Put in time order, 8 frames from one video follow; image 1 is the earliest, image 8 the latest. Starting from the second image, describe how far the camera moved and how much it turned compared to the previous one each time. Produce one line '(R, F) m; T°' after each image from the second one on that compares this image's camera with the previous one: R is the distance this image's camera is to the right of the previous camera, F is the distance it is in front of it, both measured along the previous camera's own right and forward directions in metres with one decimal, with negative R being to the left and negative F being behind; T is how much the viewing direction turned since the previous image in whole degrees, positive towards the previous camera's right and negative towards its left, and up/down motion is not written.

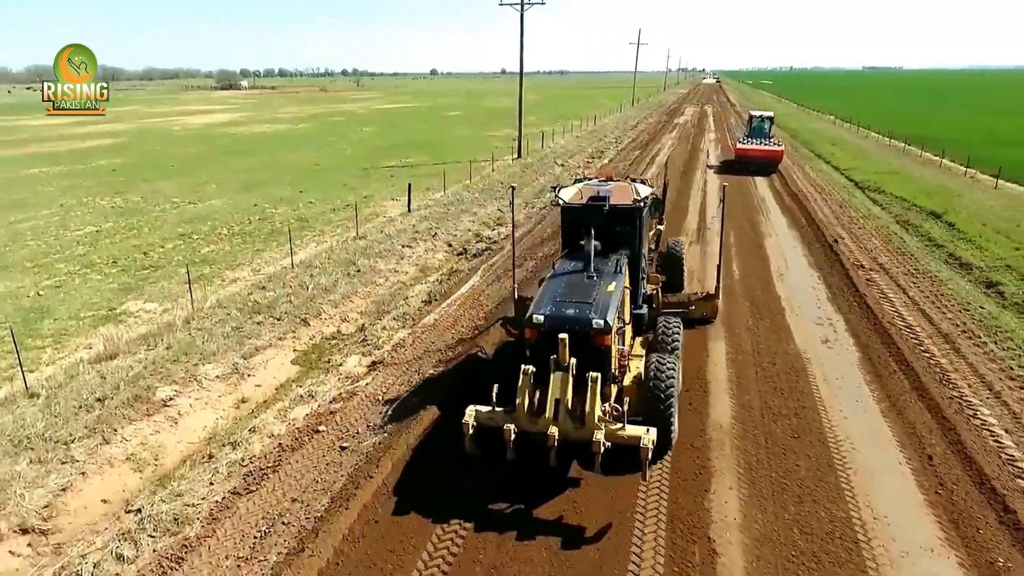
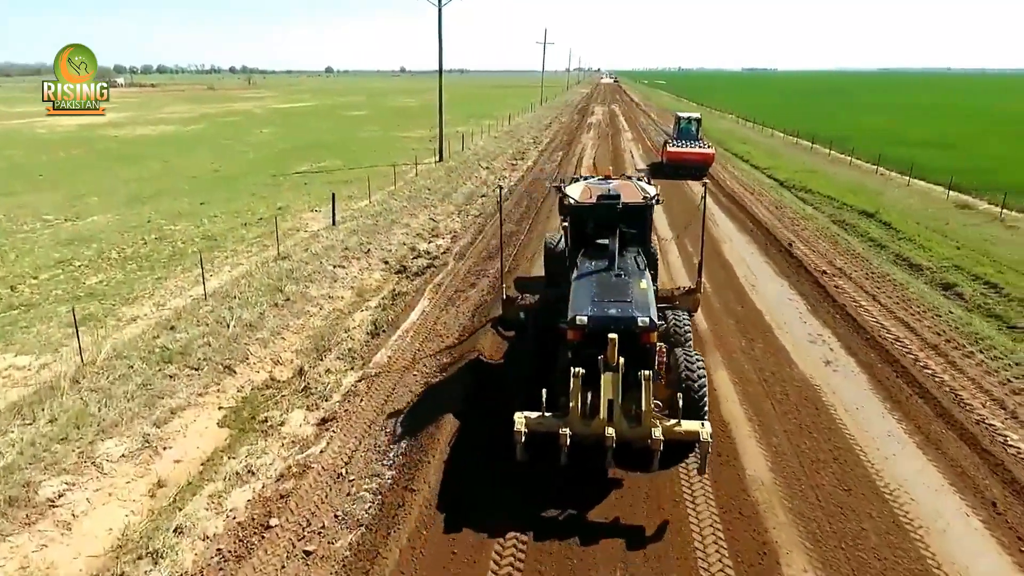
(-1.0, +1.6) m; +8°
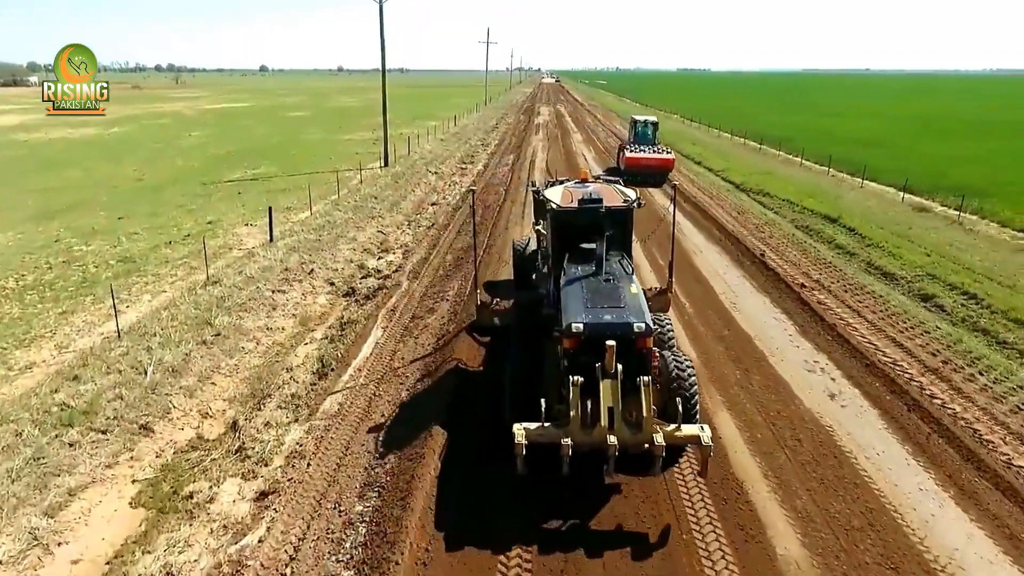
(-0.3, +1.4) m; +5°
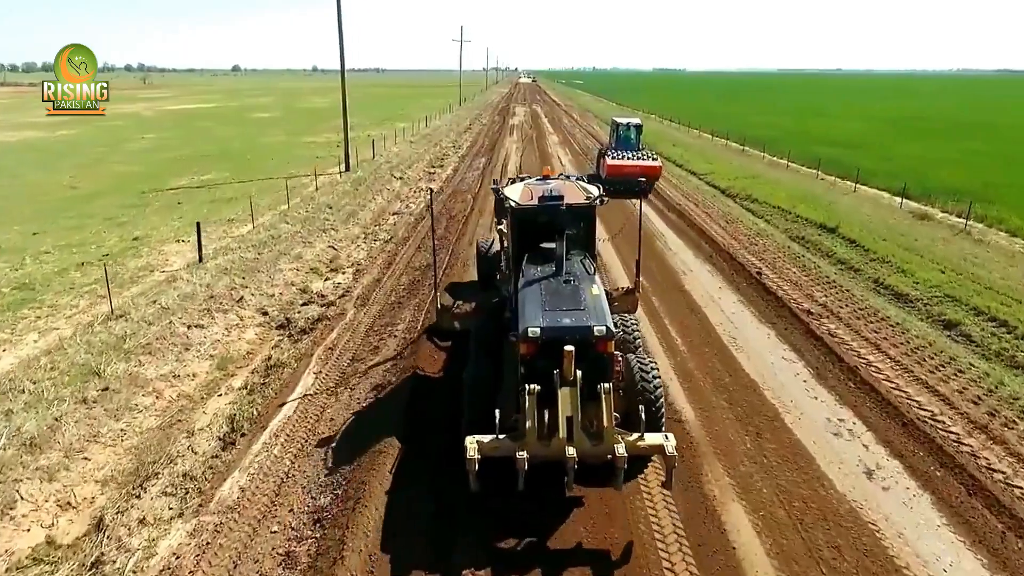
(+0.4, +2.1) m; +2°
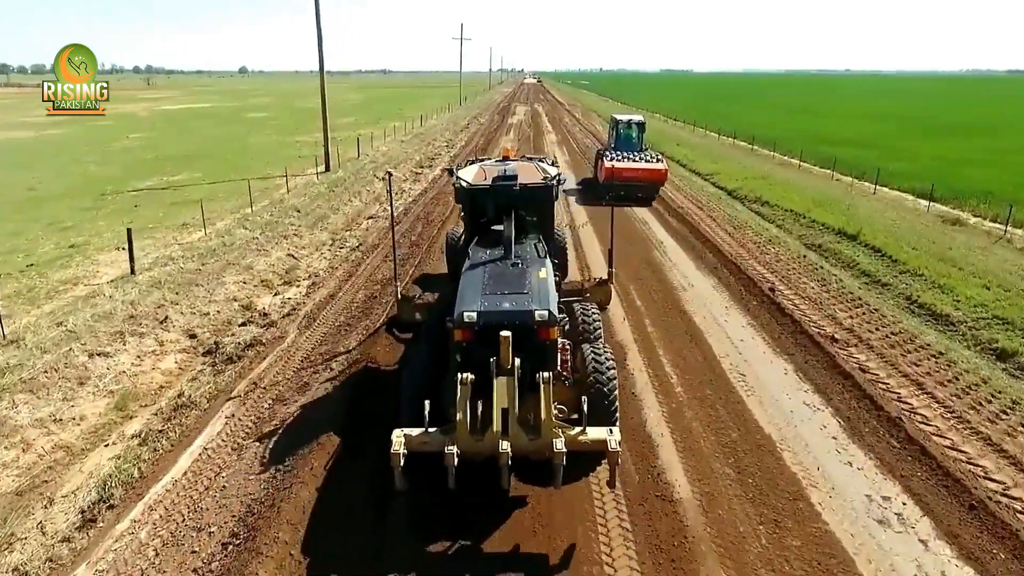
(+0.7, +2.0) m; -1°
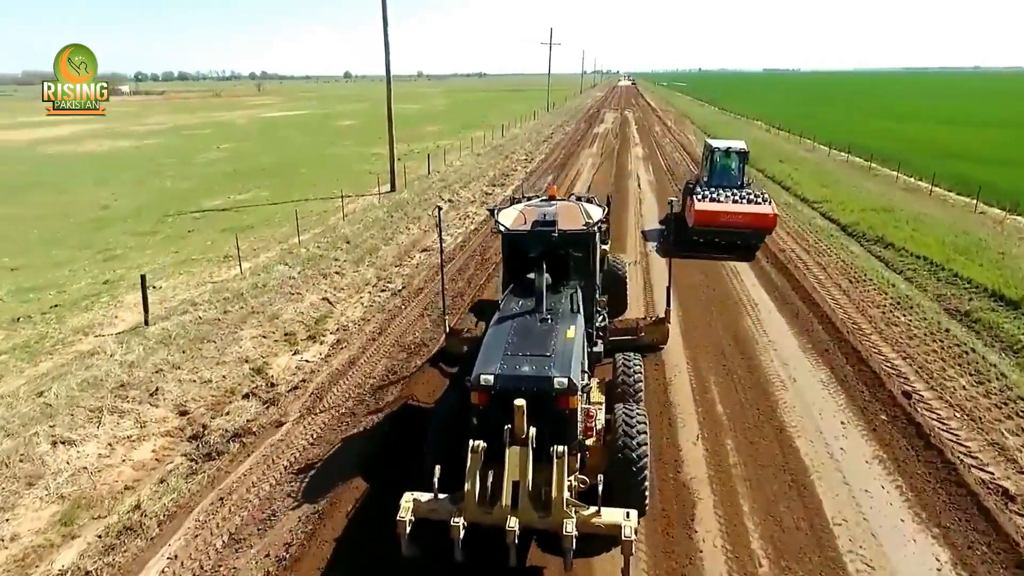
(+0.6, +2.4) m; -8°
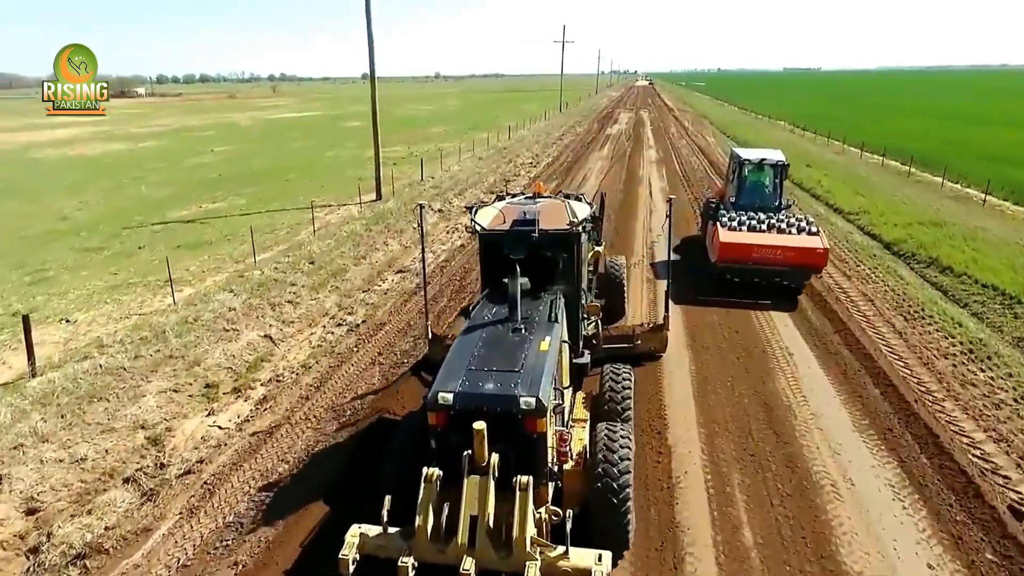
(+0.8, +2.6) m; -2°
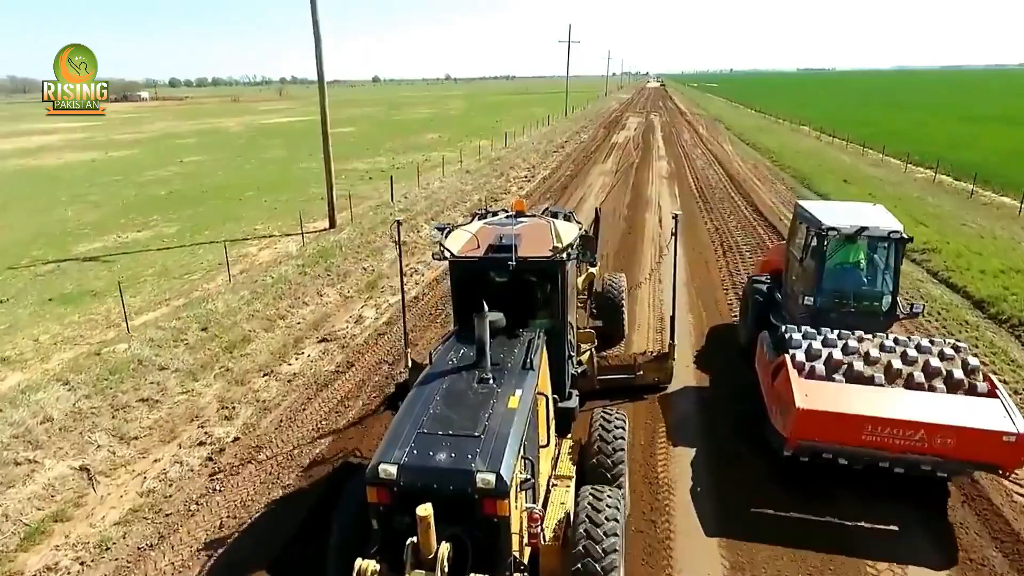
(+1.0, +4.3) m; -1°
